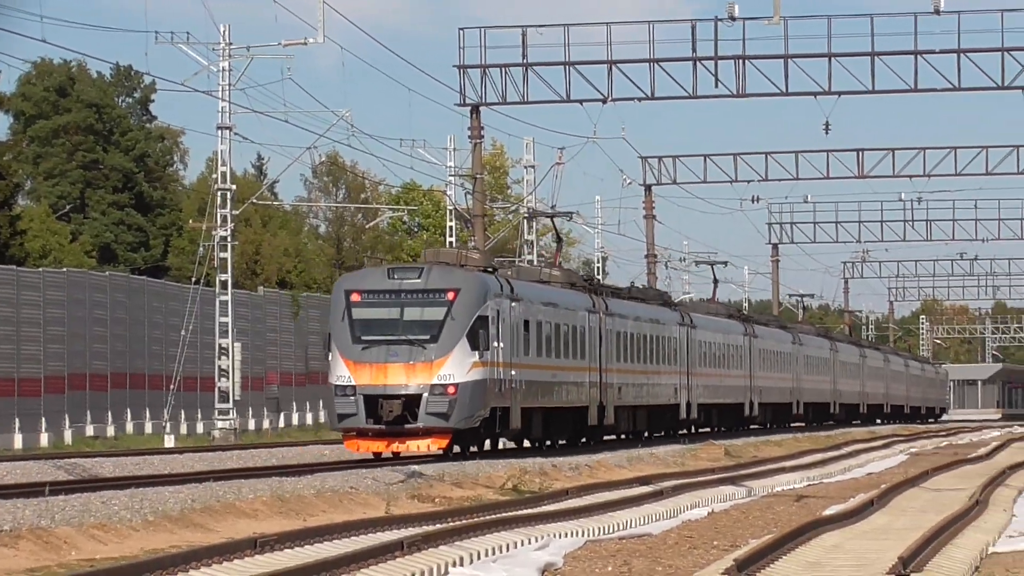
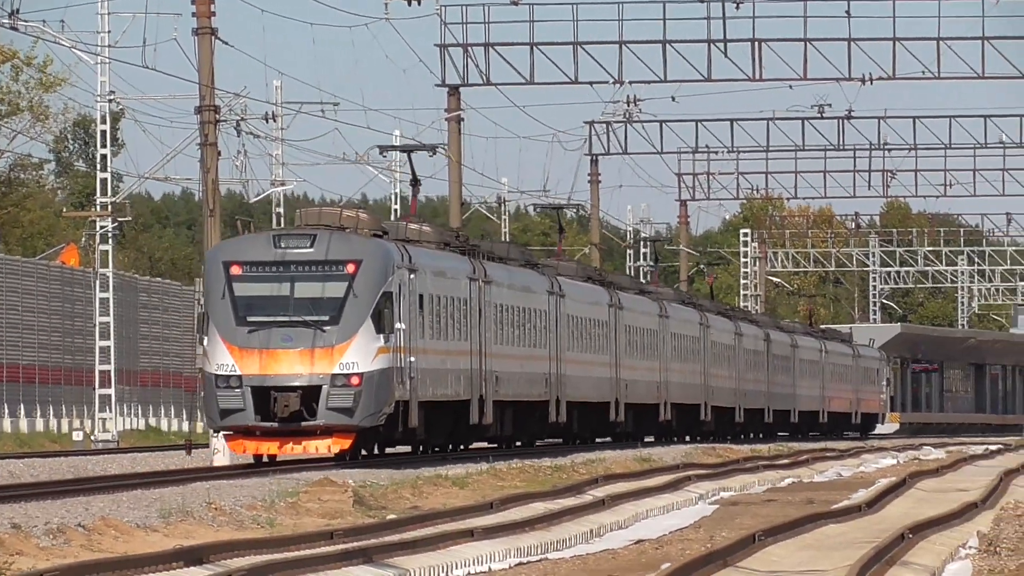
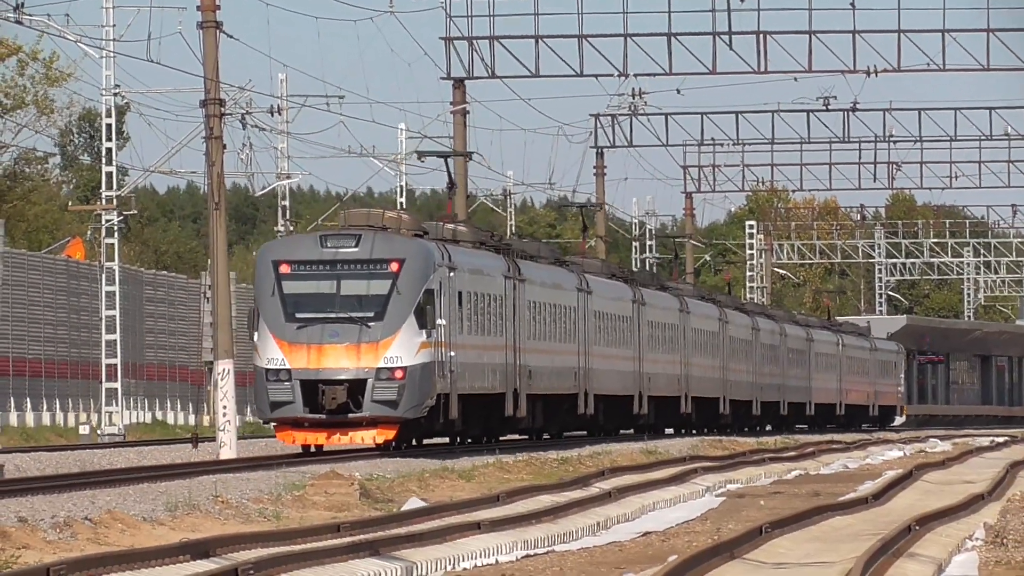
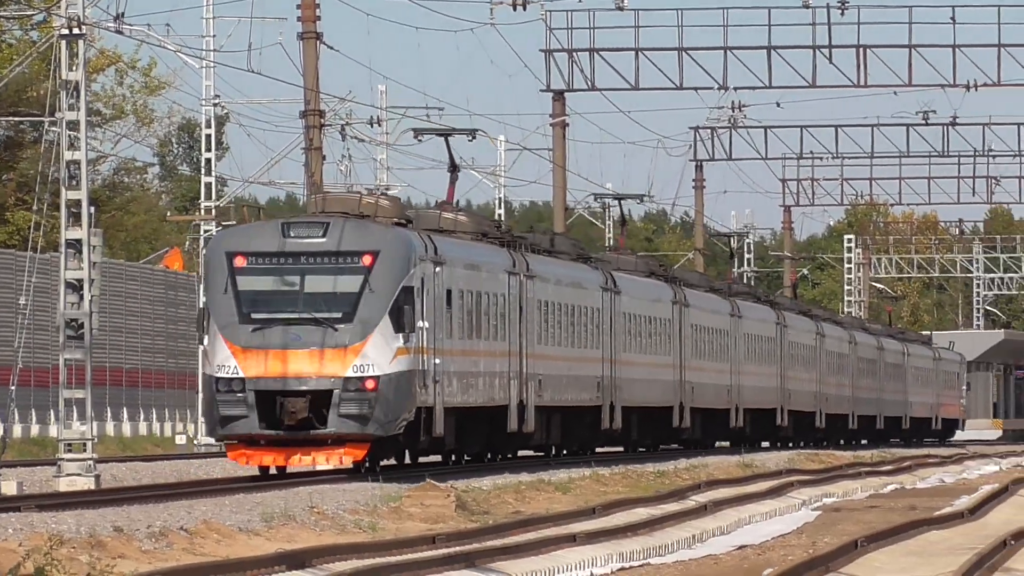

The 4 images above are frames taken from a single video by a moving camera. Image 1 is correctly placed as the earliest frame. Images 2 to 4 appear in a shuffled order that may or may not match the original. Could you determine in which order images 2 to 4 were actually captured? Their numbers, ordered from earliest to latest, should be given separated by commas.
4, 2, 3
